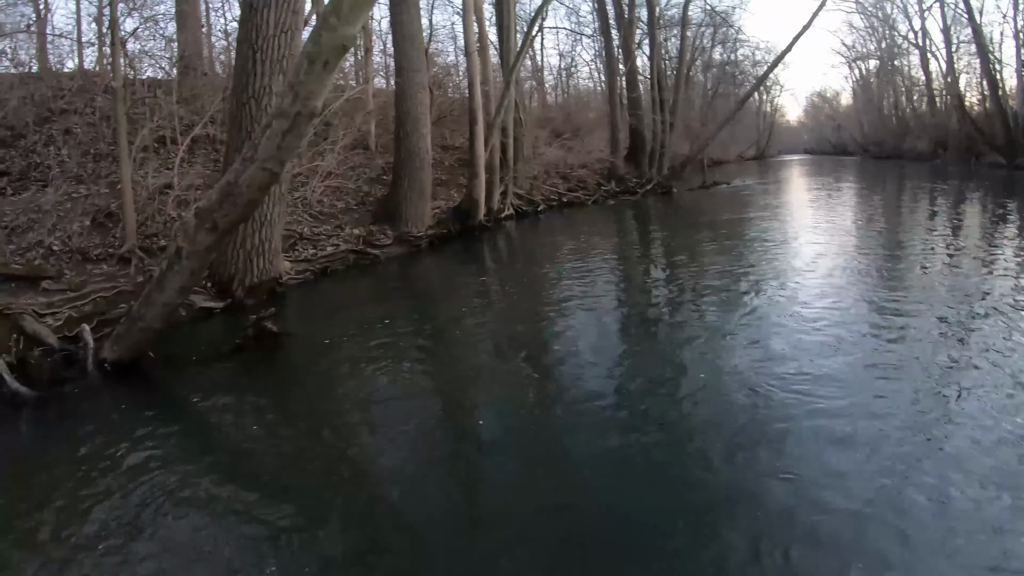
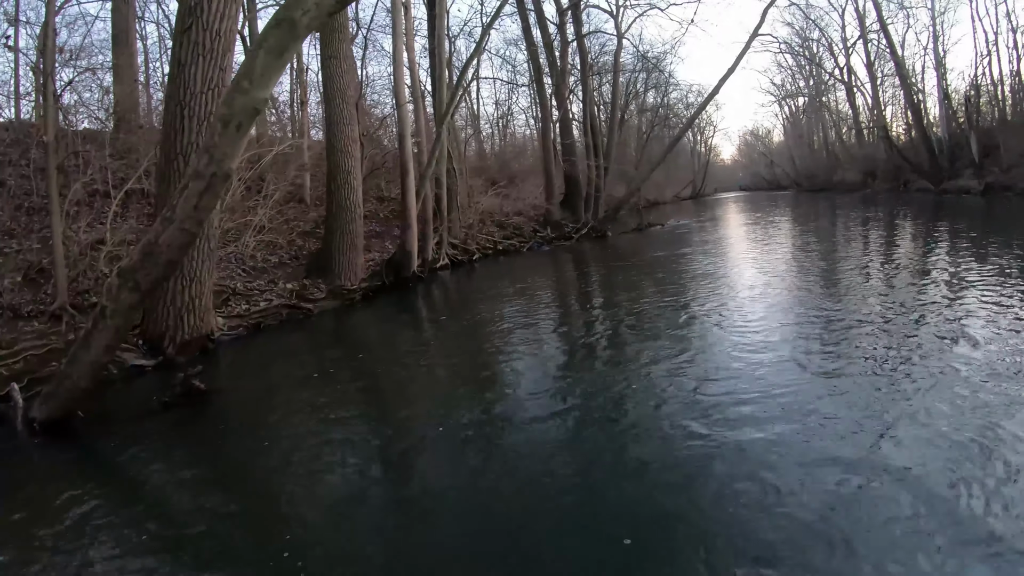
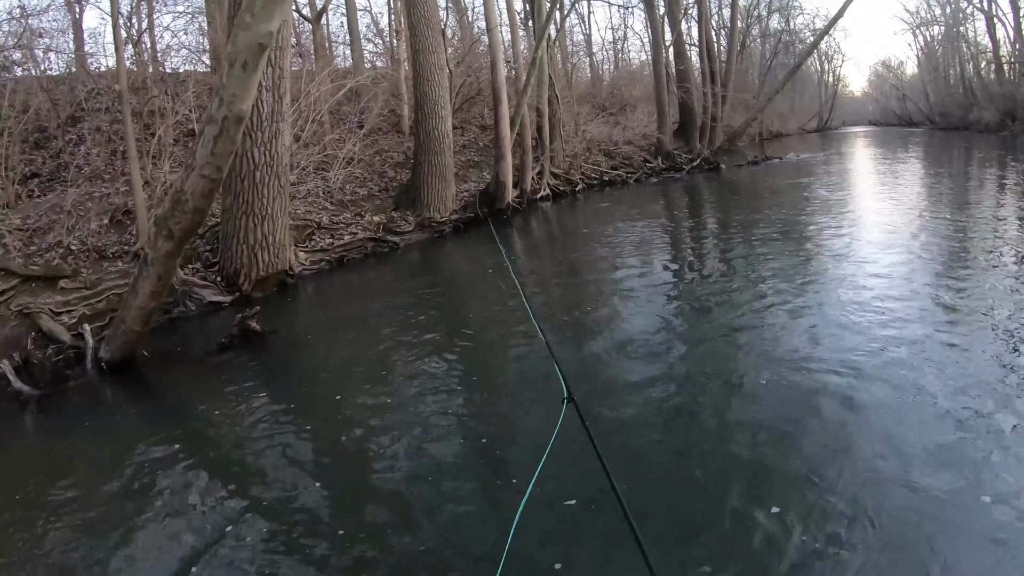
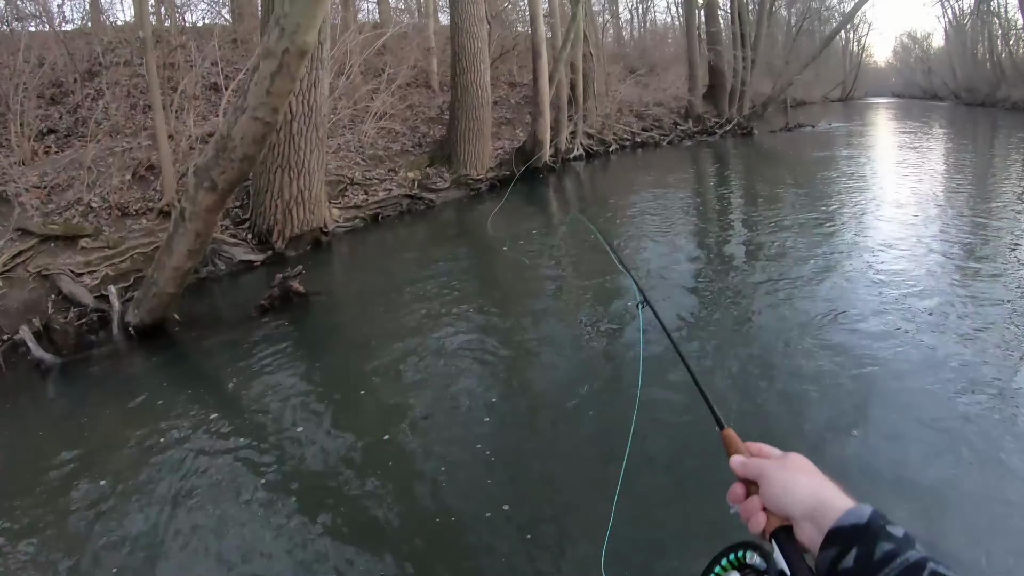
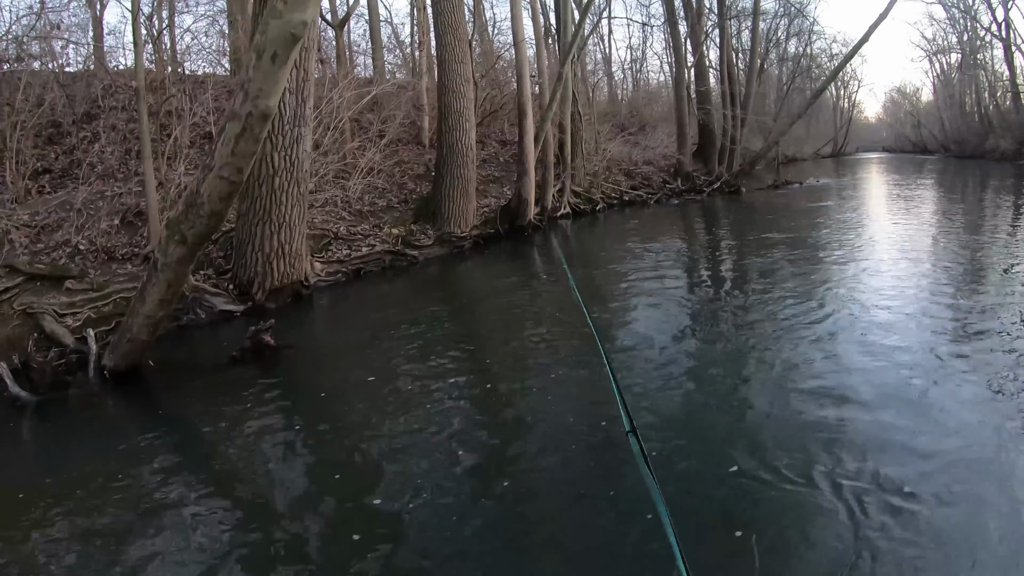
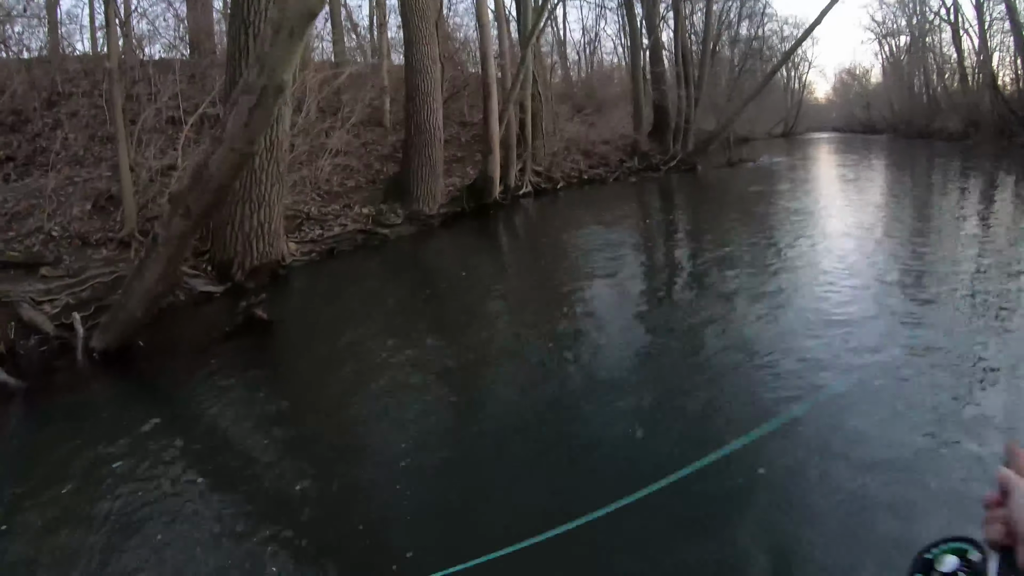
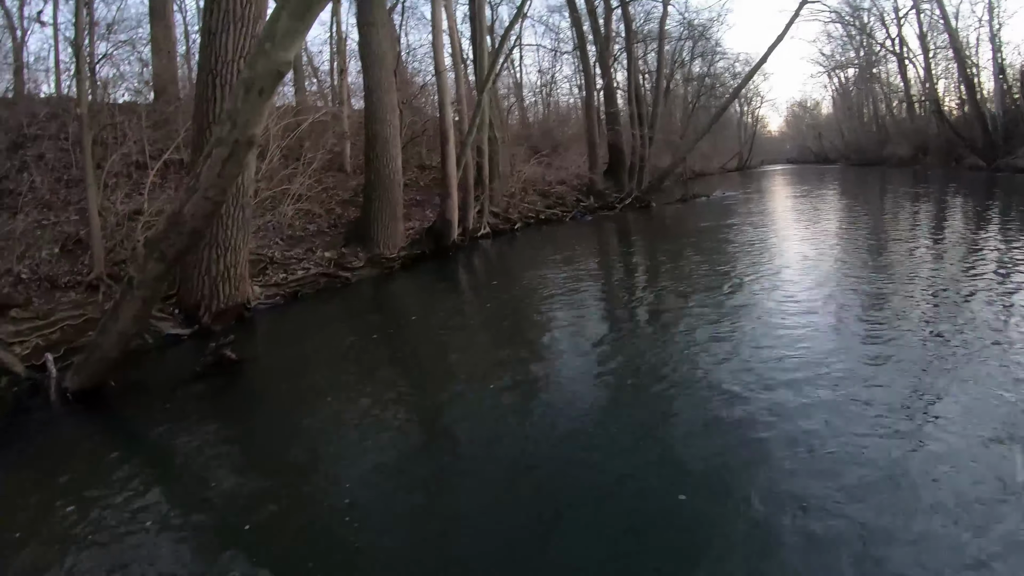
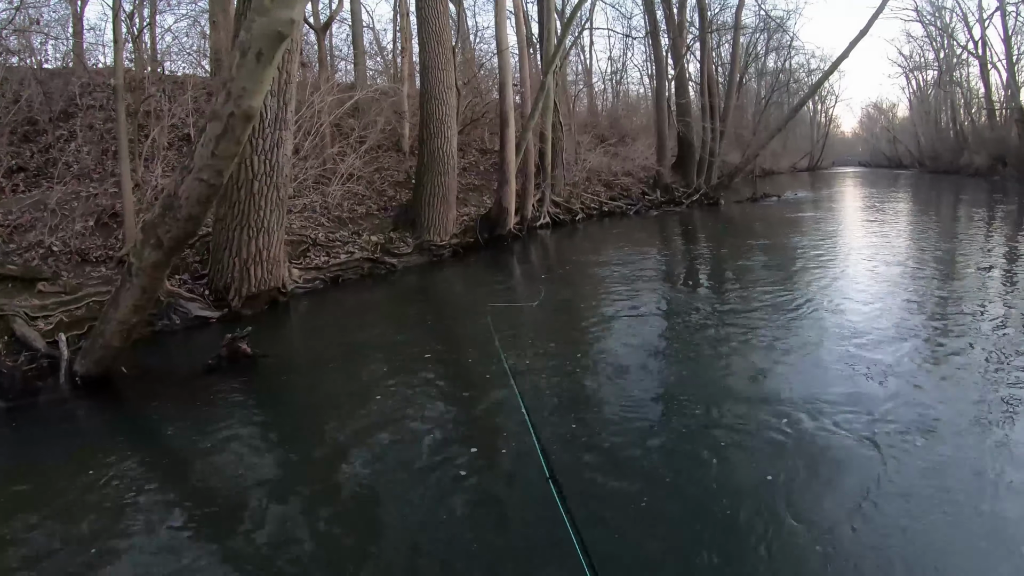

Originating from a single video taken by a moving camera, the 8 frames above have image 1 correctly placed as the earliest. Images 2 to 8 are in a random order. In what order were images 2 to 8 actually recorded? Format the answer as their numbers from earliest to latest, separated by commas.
2, 7, 6, 4, 3, 5, 8
